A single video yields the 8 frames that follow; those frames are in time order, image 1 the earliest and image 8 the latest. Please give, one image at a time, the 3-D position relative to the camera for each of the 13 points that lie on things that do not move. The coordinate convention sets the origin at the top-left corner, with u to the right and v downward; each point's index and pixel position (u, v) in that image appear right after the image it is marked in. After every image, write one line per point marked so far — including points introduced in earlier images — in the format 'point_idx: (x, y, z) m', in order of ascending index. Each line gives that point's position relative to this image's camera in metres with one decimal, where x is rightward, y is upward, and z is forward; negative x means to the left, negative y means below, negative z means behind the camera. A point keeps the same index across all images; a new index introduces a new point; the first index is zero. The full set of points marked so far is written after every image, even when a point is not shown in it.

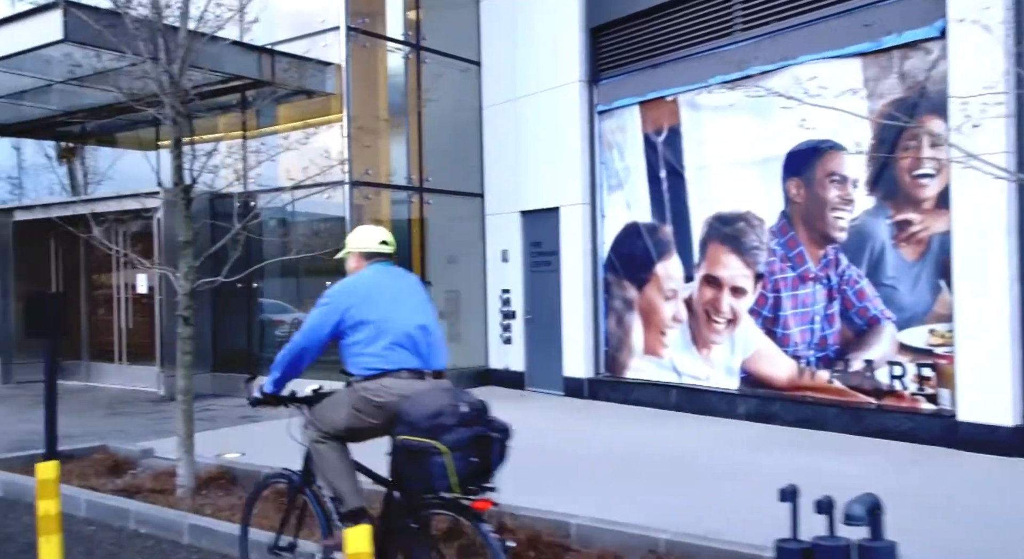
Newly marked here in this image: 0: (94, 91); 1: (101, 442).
0: (-6.5, +3.0, +14.6) m
1: (-4.2, -1.7, +9.6) m
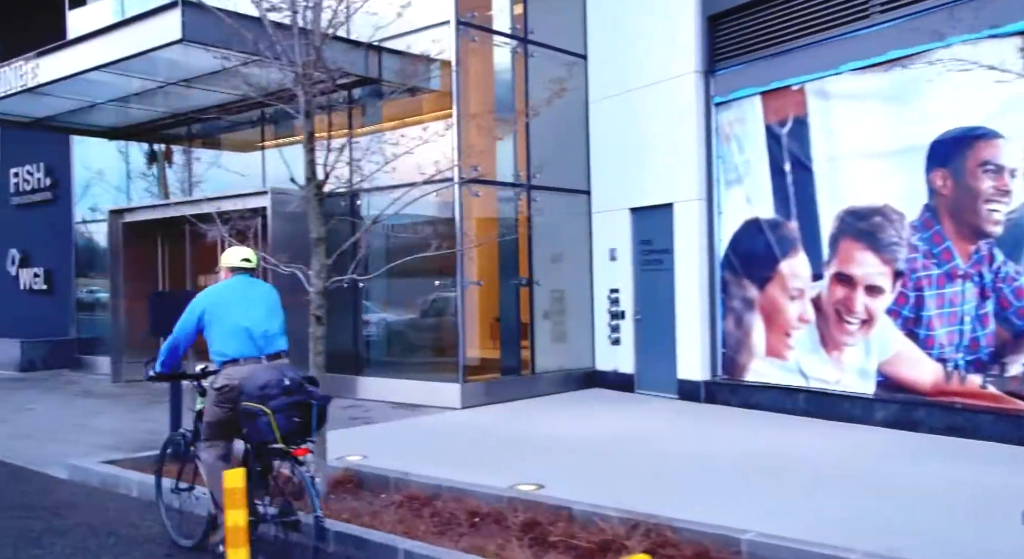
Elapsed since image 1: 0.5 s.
0: (-4.8, +3.0, +14.7) m
1: (-2.9, -1.7, +9.5) m
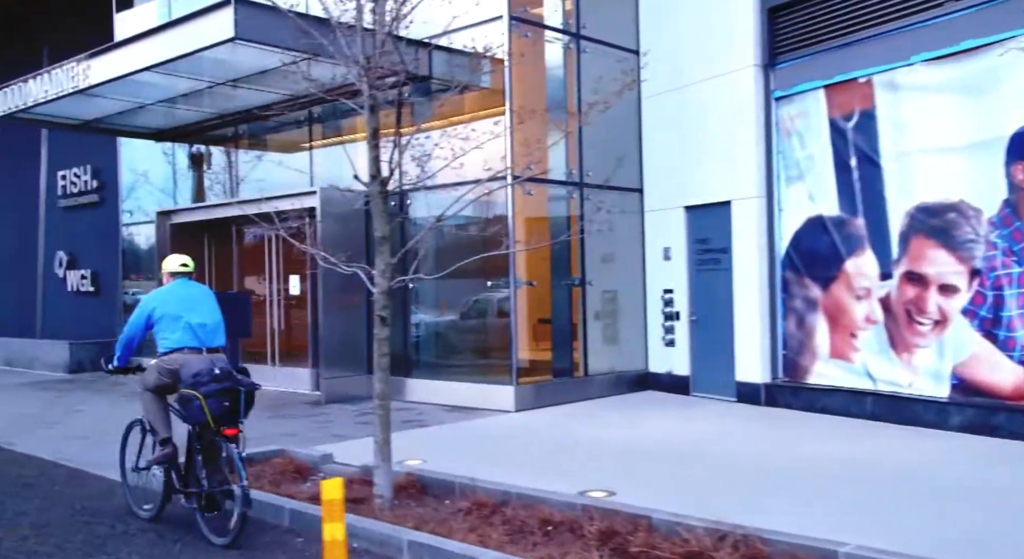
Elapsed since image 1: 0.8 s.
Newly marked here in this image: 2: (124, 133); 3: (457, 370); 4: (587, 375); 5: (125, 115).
0: (-4.1, +2.9, +14.7) m
1: (-2.3, -1.7, +9.4) m
2: (-7.3, +2.7, +17.6) m
3: (-0.8, -1.2, +12.9) m
4: (+1.0, -1.3, +13.0) m
5: (-6.8, +2.9, +16.4) m
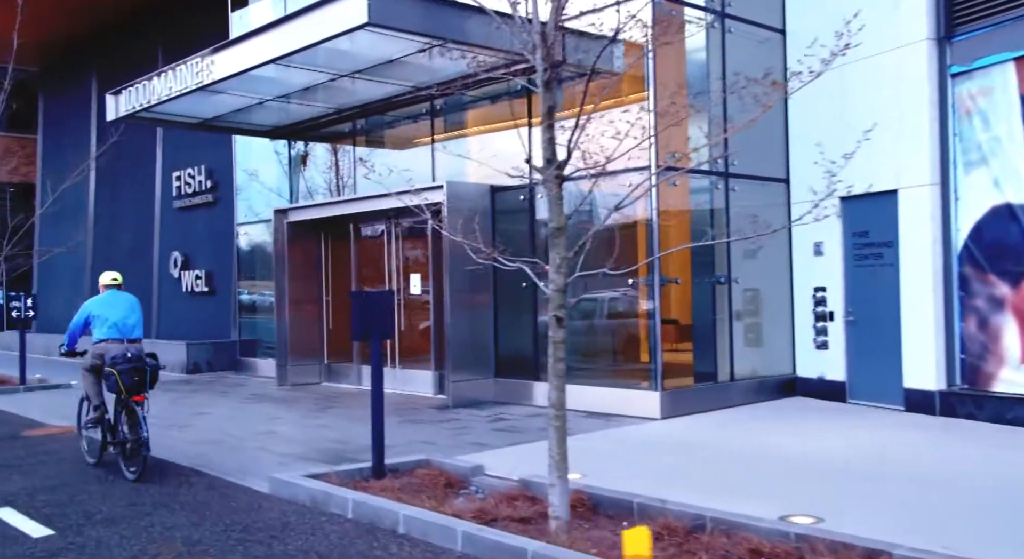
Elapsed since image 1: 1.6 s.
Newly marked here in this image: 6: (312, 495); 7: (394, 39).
0: (-2.1, +3.0, +14.2) m
1: (-0.9, -1.6, +8.8) m
2: (-5.1, +2.7, +17.4) m
3: (+1.0, -1.2, +12.1) m
4: (+2.8, -1.3, +12.1) m
5: (-4.7, +2.9, +16.2) m
6: (-1.5, -1.6, +7.1) m
7: (-1.4, +3.1, +11.7) m
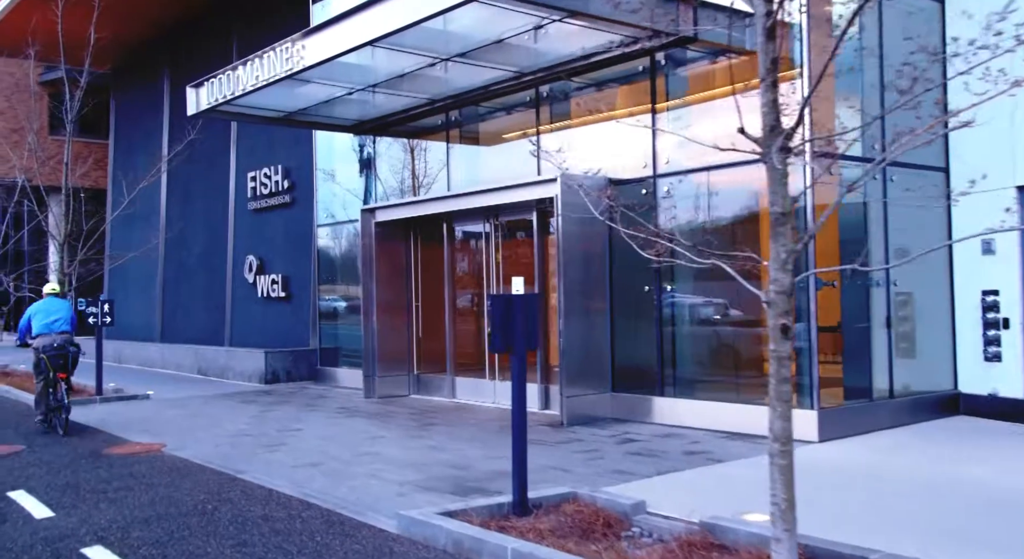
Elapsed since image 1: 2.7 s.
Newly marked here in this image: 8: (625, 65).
0: (-0.6, +2.9, +13.1) m
1: (+0.4, -1.7, +7.6) m
2: (-3.3, +2.7, +16.4) m
3: (+2.5, -1.2, +10.8) m
4: (+4.2, -1.3, +10.6) m
5: (-3.0, +2.8, +15.2) m
6: (-0.4, -1.6, +5.9) m
7: (0.0, +3.0, +10.6) m
8: (+1.5, +2.8, +12.1) m
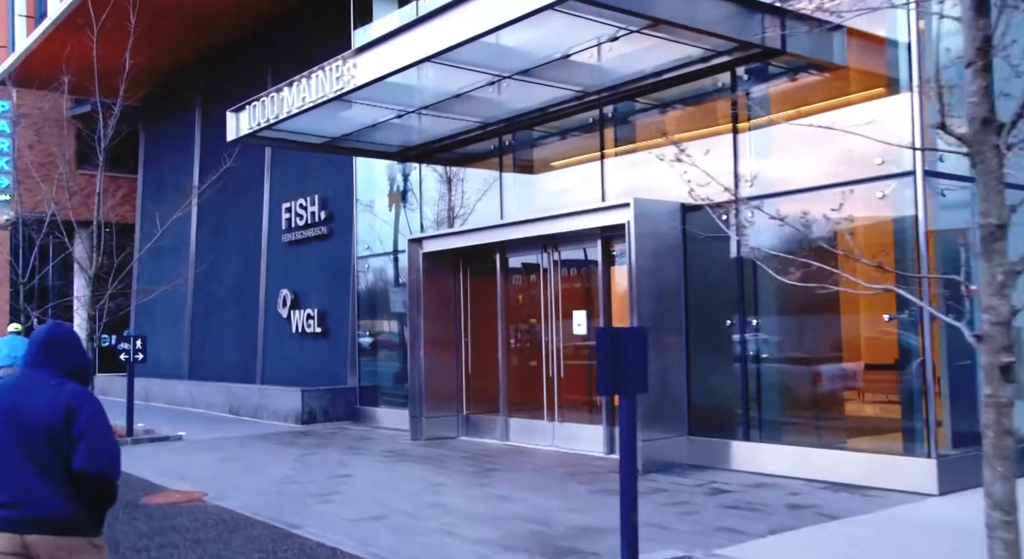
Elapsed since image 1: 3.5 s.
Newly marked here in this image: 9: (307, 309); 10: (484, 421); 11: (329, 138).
0: (+0.3, +2.5, +12.3) m
1: (+1.1, -1.9, +6.6) m
2: (-2.5, +2.1, +15.7) m
3: (+3.2, -1.6, +9.8) m
4: (+5.0, -1.7, +9.6) m
5: (-2.2, +2.3, +14.5) m
6: (+0.3, -1.8, +4.9) m
7: (+0.7, +2.7, +9.8) m
8: (+2.3, +2.4, +11.3) m
9: (-4.2, -0.6, +19.2) m
10: (-0.4, -2.1, +13.9) m
11: (-2.9, +2.2, +14.8) m
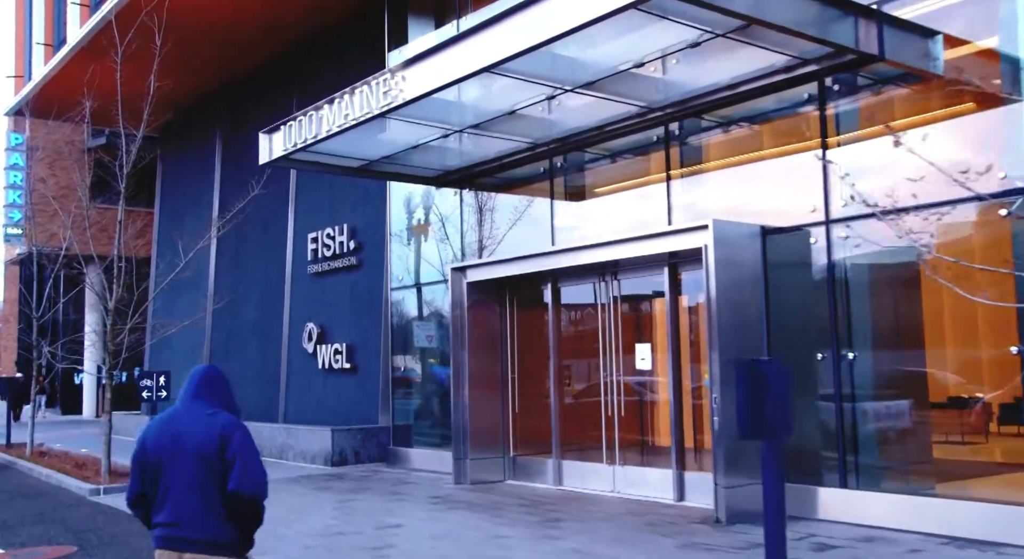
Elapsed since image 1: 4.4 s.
0: (+0.9, +2.1, +11.5) m
1: (+1.7, -2.0, +5.6) m
2: (-1.7, +1.6, +14.8) m
3: (+3.9, -1.9, +8.8) m
4: (+5.7, -1.9, +8.6) m
5: (-1.4, +1.9, +13.7) m
6: (+1.0, -1.9, +3.9) m
7: (+1.4, +2.4, +8.9) m
8: (+3.0, +2.1, +10.4) m
9: (-3.4, -1.2, +18.2) m
10: (+0.3, -2.5, +12.9) m
11: (-2.2, +1.8, +13.9) m
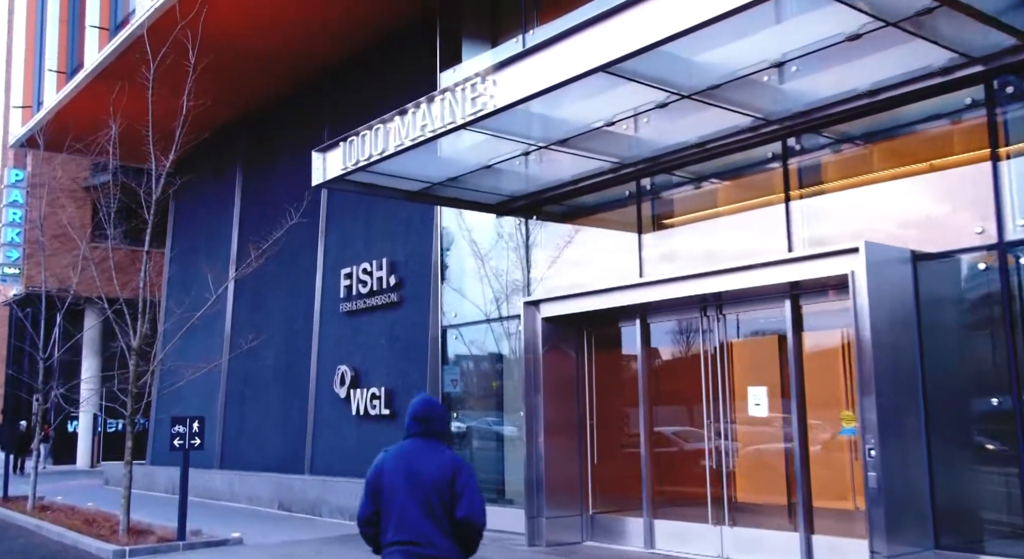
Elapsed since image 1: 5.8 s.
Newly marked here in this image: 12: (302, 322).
0: (+2.0, +1.7, +10.2) m
1: (+2.8, -2.1, +4.1) m
2: (-0.7, +1.1, +13.6) m
3: (+5.0, -2.1, +7.4) m
4: (+6.7, -2.2, +7.2) m
5: (-0.4, +1.4, +12.4) m
6: (+2.1, -1.8, +2.5) m
7: (+2.5, +2.2, +7.7) m
8: (+4.0, +1.7, +9.2) m
9: (-2.5, -1.9, +16.8) m
10: (+1.3, -3.0, +11.4) m
11: (-1.2, +1.3, +12.7) m
12: (-4.2, -0.9, +18.9) m
